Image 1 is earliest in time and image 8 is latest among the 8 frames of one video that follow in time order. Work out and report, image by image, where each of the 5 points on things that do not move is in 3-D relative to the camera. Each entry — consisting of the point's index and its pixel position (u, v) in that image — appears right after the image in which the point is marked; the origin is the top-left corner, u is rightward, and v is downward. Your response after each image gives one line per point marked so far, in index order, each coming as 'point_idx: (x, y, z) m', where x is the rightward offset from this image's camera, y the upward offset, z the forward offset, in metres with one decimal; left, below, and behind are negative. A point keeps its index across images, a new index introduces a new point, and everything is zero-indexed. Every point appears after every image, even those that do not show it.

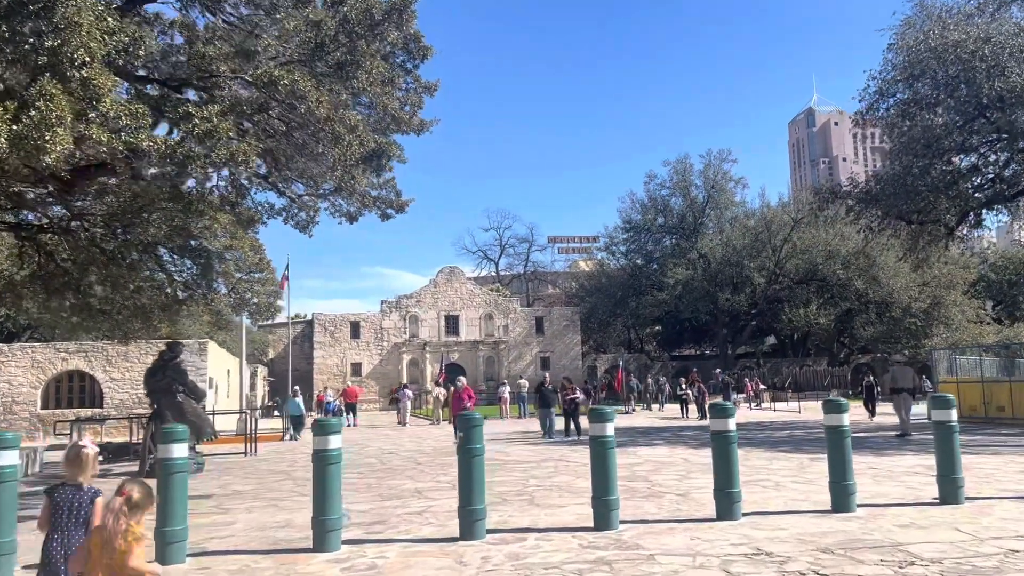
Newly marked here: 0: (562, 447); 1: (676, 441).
0: (+0.9, -2.8, +14.4) m
1: (+3.1, -2.9, +15.8) m
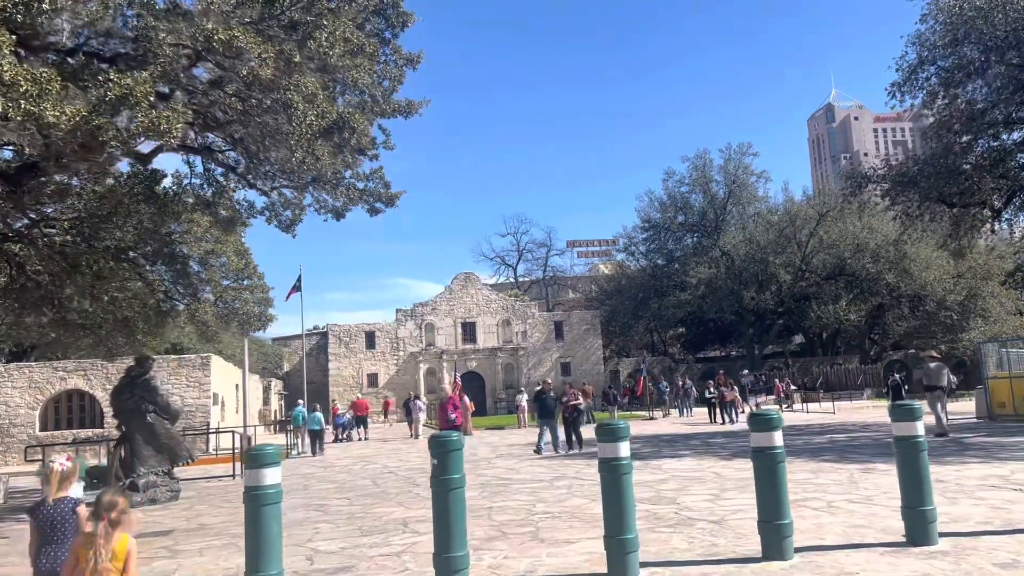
0: (+1.1, -2.7, +13.0) m
1: (+3.3, -2.8, +14.3) m
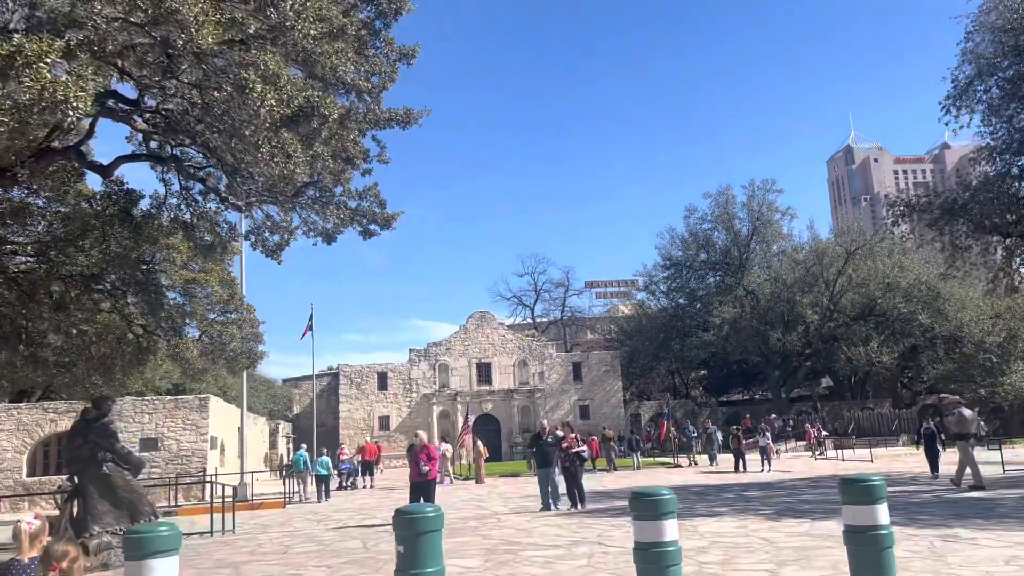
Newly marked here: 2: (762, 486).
0: (+1.2, -3.2, +11.3) m
1: (+3.5, -3.3, +12.6) m
2: (+5.5, -4.3, +18.4) m
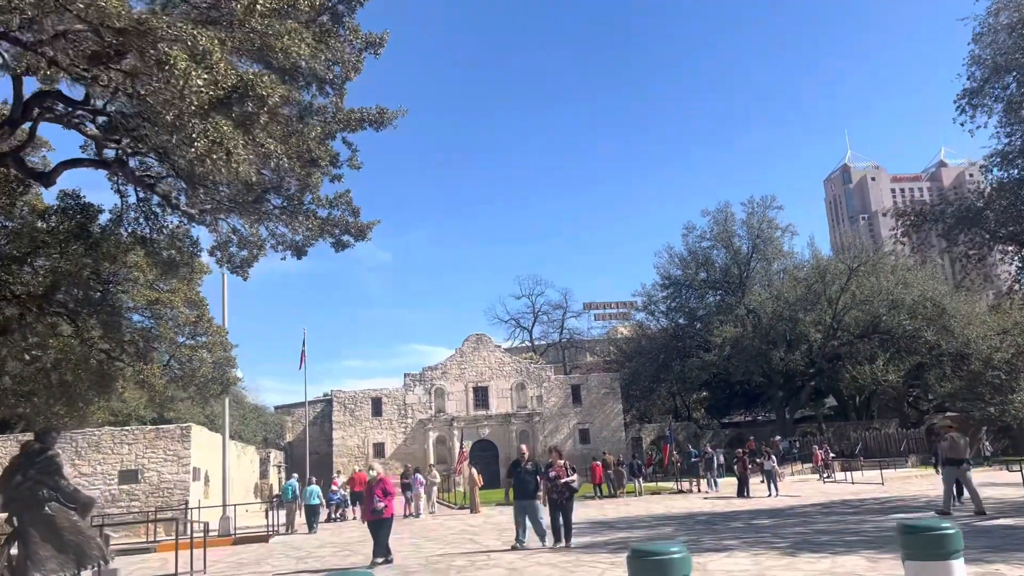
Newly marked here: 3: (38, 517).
0: (+1.1, -3.3, +10.3) m
1: (+3.4, -3.5, +11.5) m
2: (+5.4, -4.7, +17.3) m
3: (-5.1, -2.4, +8.9) m
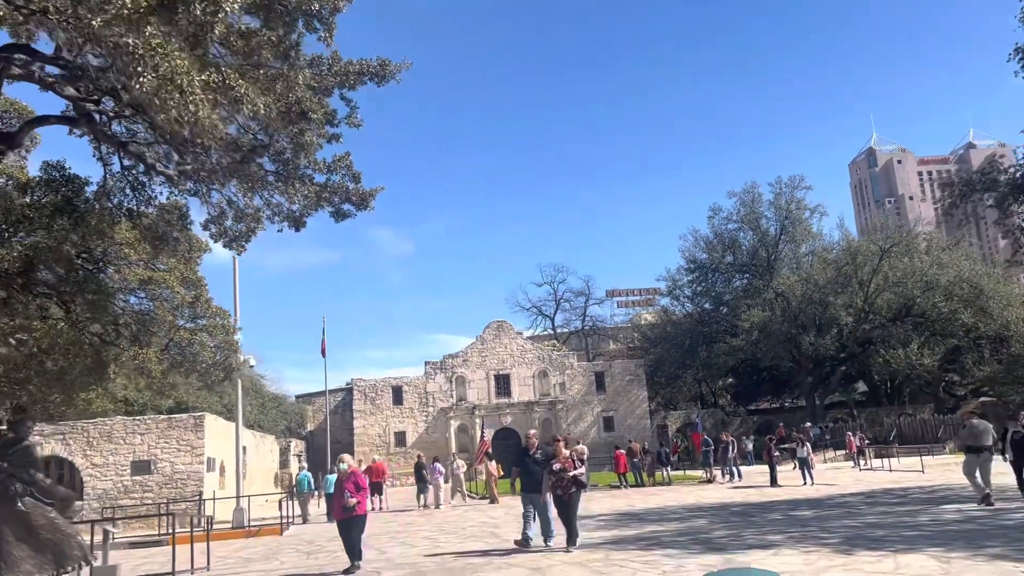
0: (+1.4, -3.0, +9.3) m
1: (+3.6, -3.1, +10.5) m
2: (+5.8, -4.2, +16.3) m
3: (-4.8, -2.2, +8.1) m
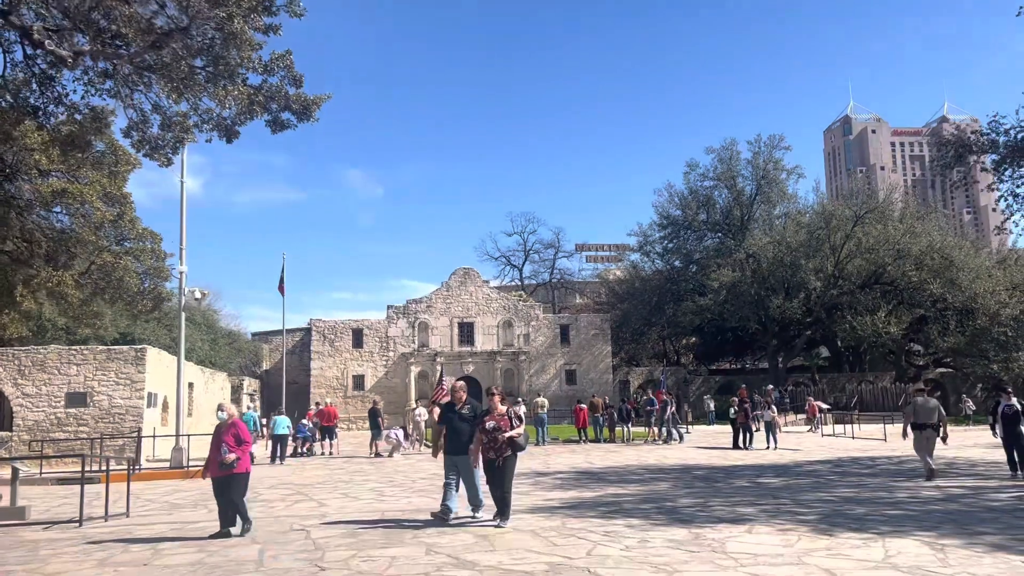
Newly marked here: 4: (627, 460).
0: (+0.8, -2.4, +8.4) m
1: (+3.0, -2.5, +9.7) m
2: (+5.0, -3.4, +15.6) m
3: (-5.3, -1.3, +6.9) m
4: (+2.6, -3.9, +19.1) m
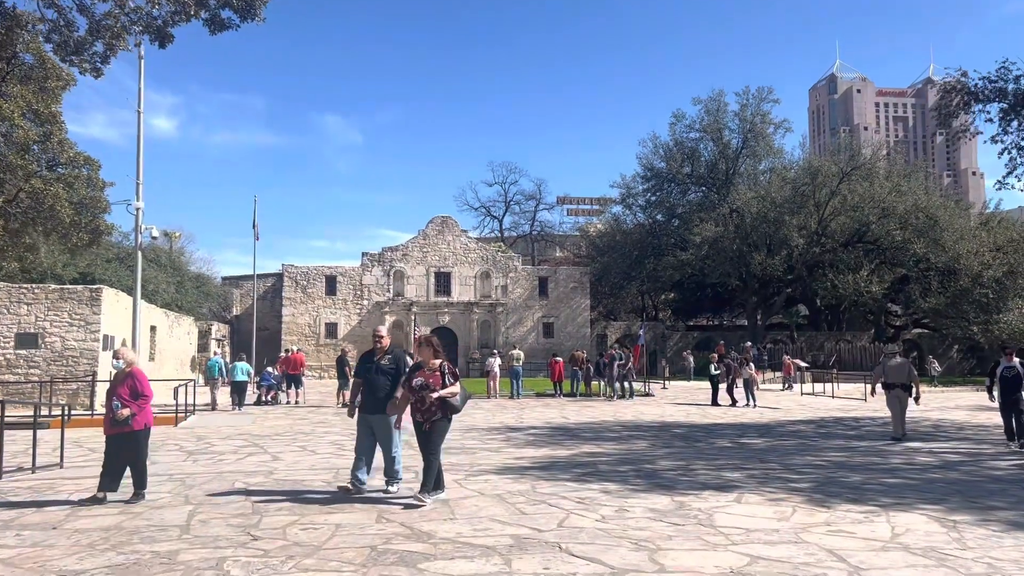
0: (+0.5, -1.9, +7.6) m
1: (+2.7, -2.0, +9.0) m
2: (+4.4, -2.5, +14.9) m
3: (-5.6, -0.7, +5.9) m
4: (+2.0, -2.8, +18.4) m
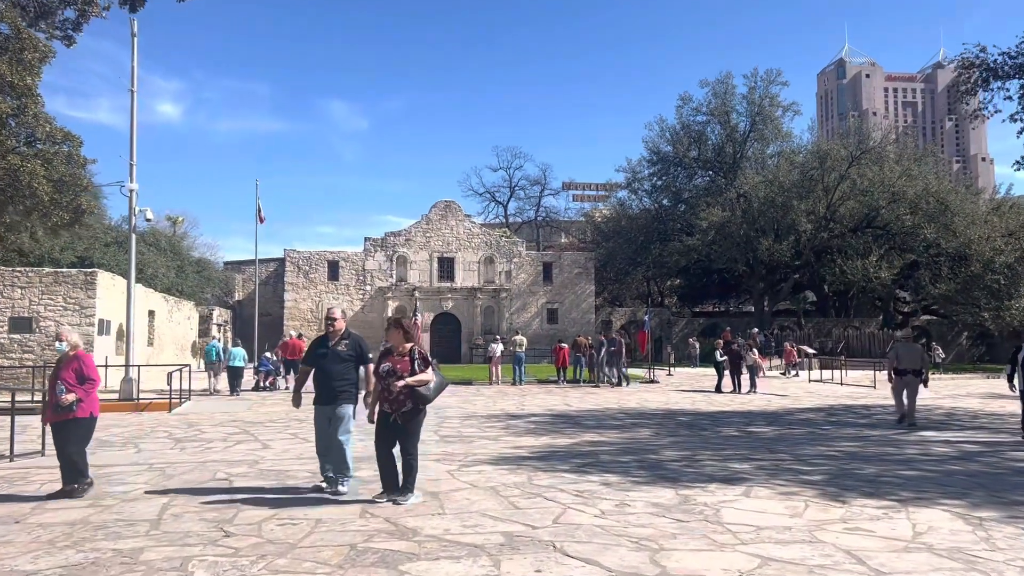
0: (+0.4, -1.7, +7.2) m
1: (+2.6, -1.8, +8.5) m
2: (+4.4, -2.3, +14.5) m
3: (-5.6, -0.6, +5.5) m
4: (+2.0, -2.5, +18.0) m
